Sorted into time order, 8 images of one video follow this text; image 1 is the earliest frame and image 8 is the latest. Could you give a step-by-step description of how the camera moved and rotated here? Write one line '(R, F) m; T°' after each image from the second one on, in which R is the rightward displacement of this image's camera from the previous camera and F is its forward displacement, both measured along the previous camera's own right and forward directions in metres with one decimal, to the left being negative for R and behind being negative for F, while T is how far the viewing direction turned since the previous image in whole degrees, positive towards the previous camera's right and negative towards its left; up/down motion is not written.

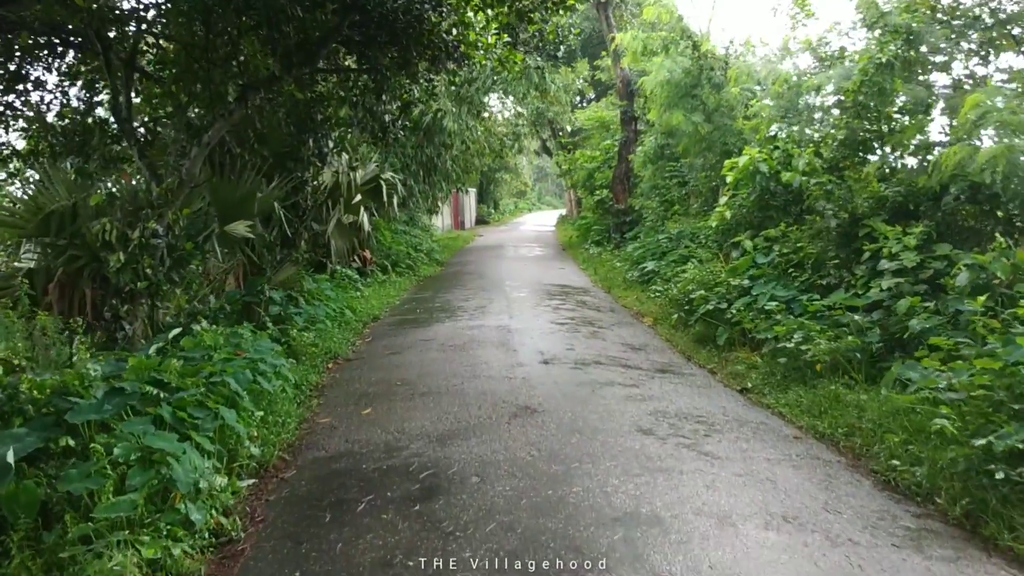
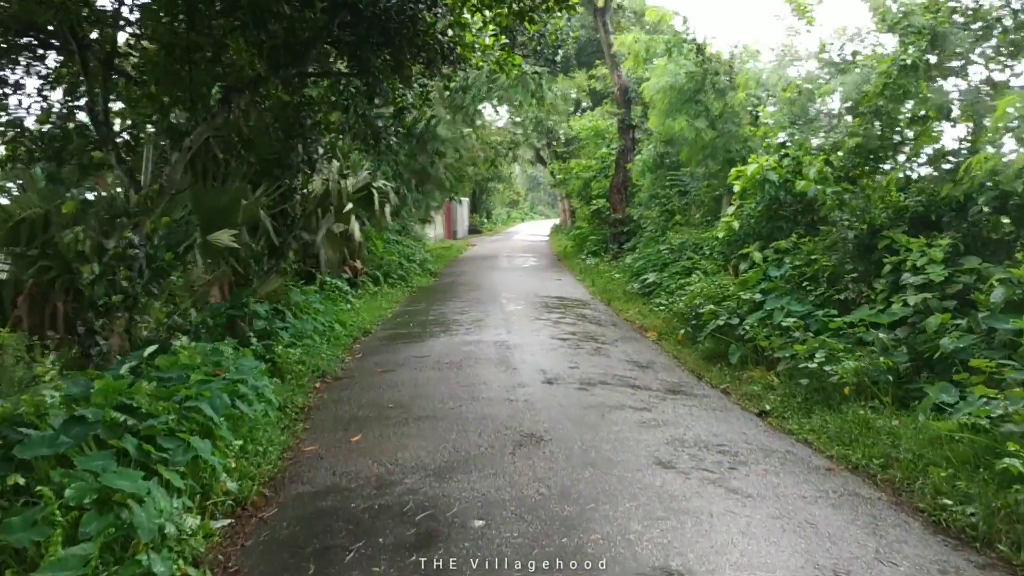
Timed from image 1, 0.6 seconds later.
(-0.1, +0.4) m; +1°
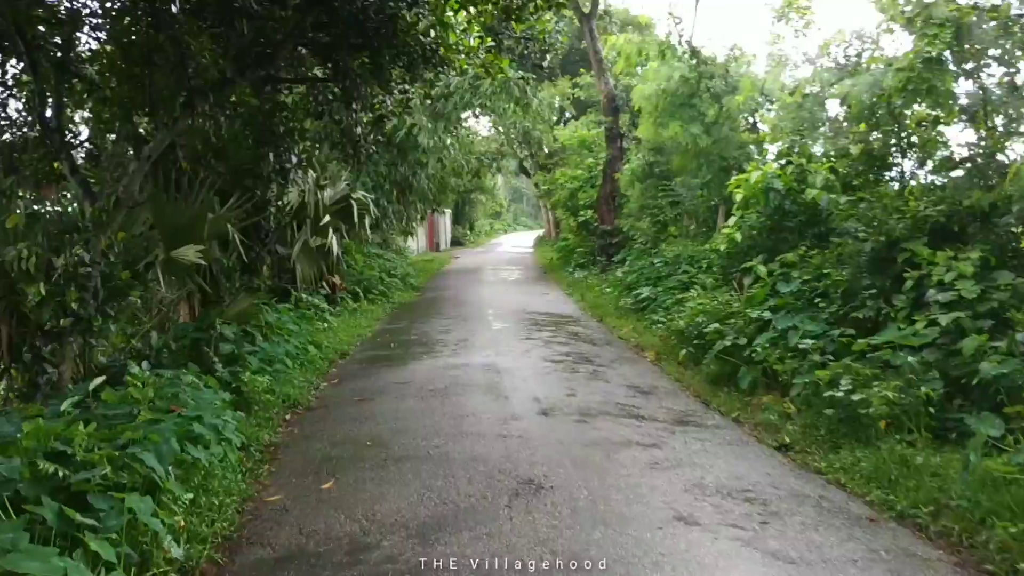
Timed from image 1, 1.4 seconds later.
(0.0, +0.6) m; +1°
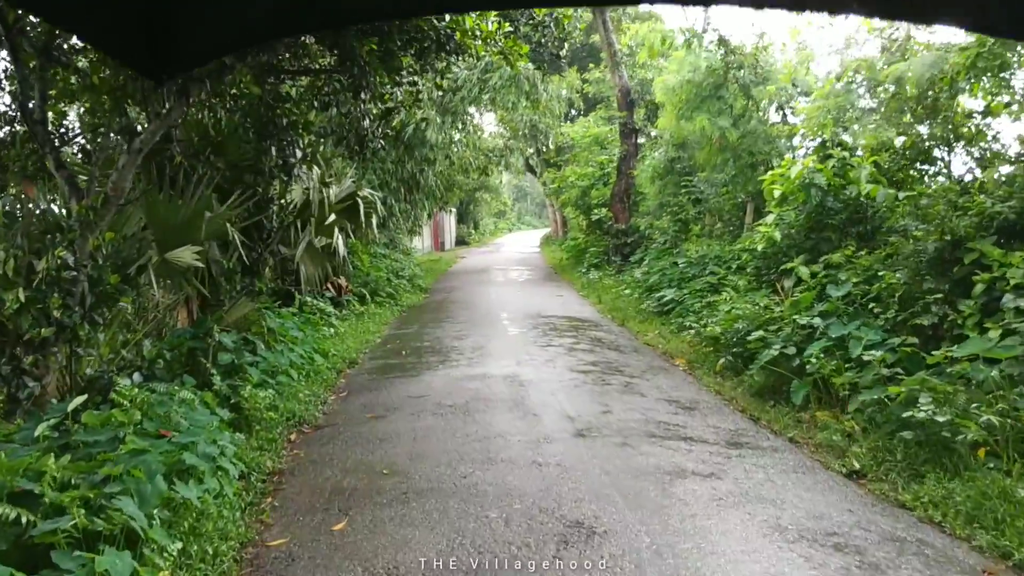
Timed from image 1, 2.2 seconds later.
(-0.2, +0.6) m; 0°
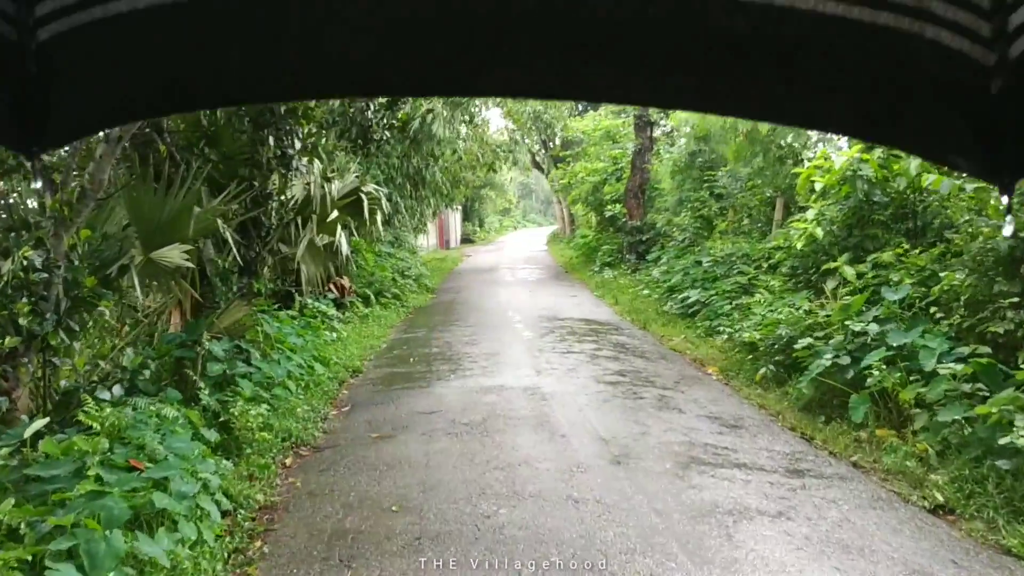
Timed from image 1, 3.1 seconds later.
(-0.1, +0.6) m; 0°
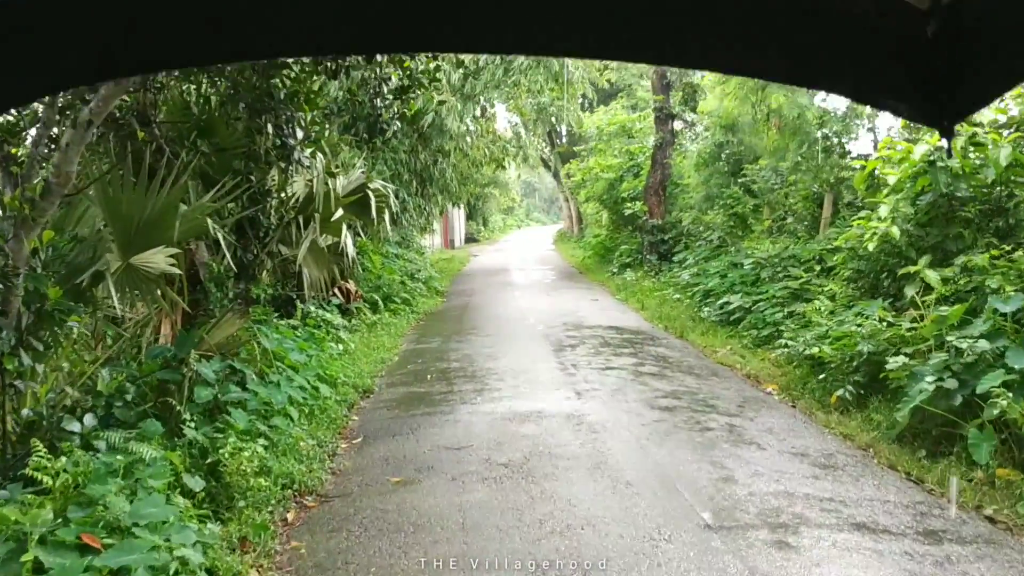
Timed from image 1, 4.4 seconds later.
(-0.2, +0.9) m; 0°
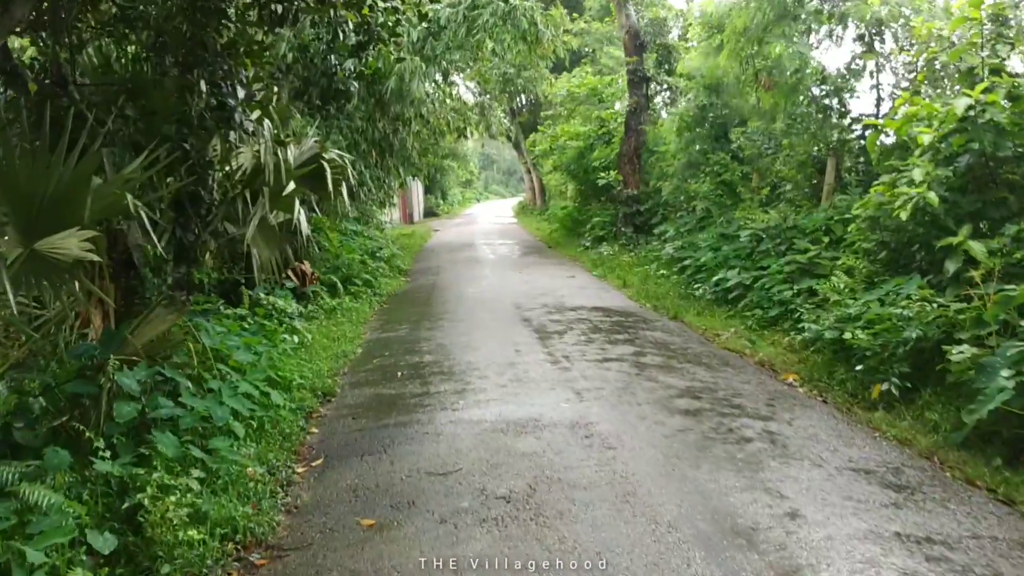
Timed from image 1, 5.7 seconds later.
(-0.1, +0.9) m; +2°
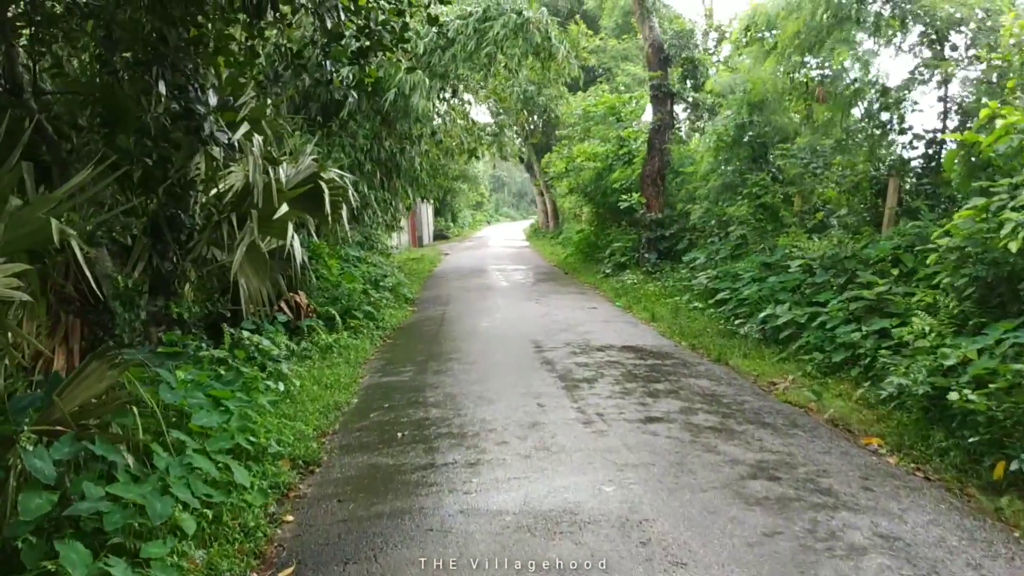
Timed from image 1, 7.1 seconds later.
(-0.1, +1.0) m; -1°
